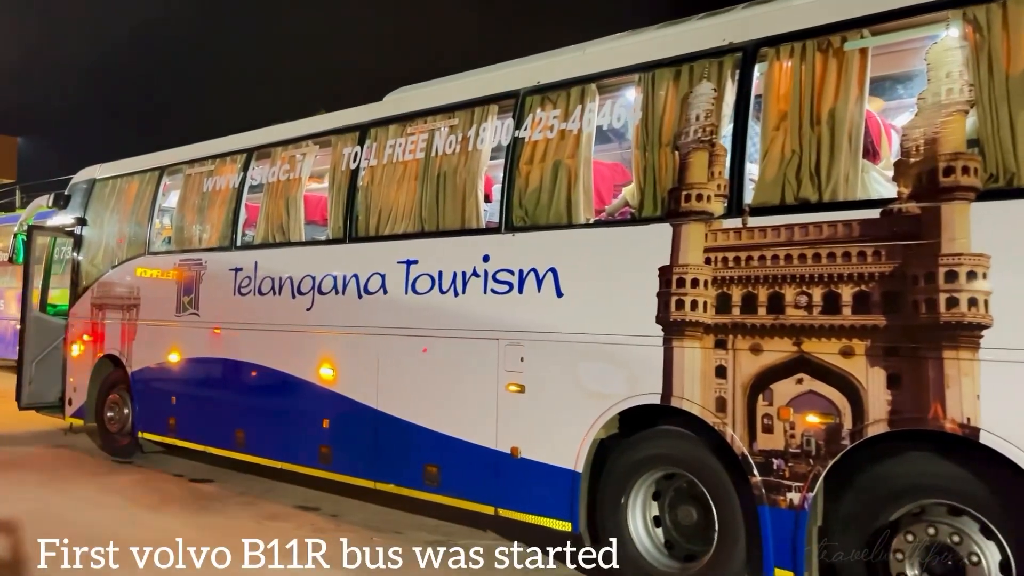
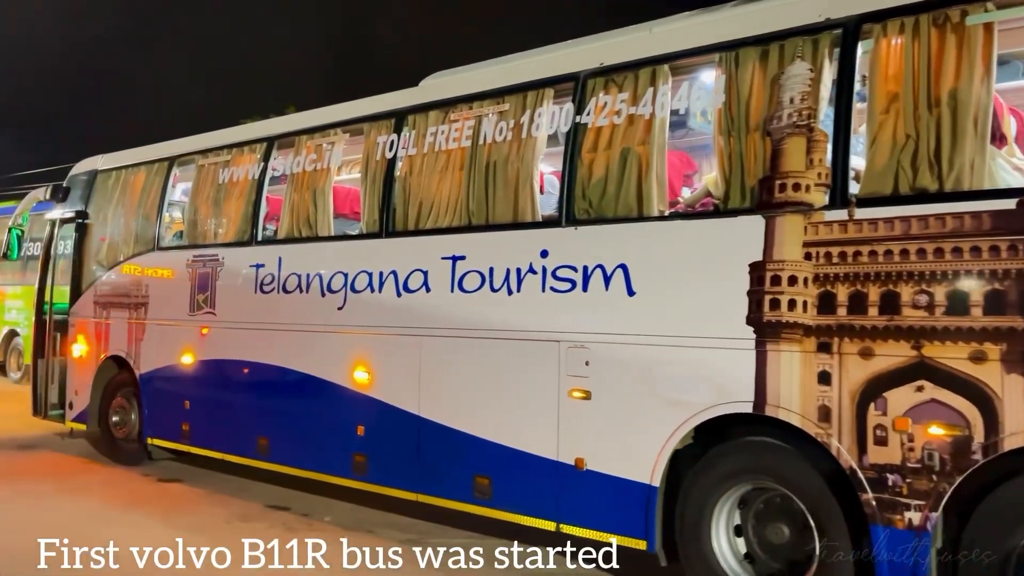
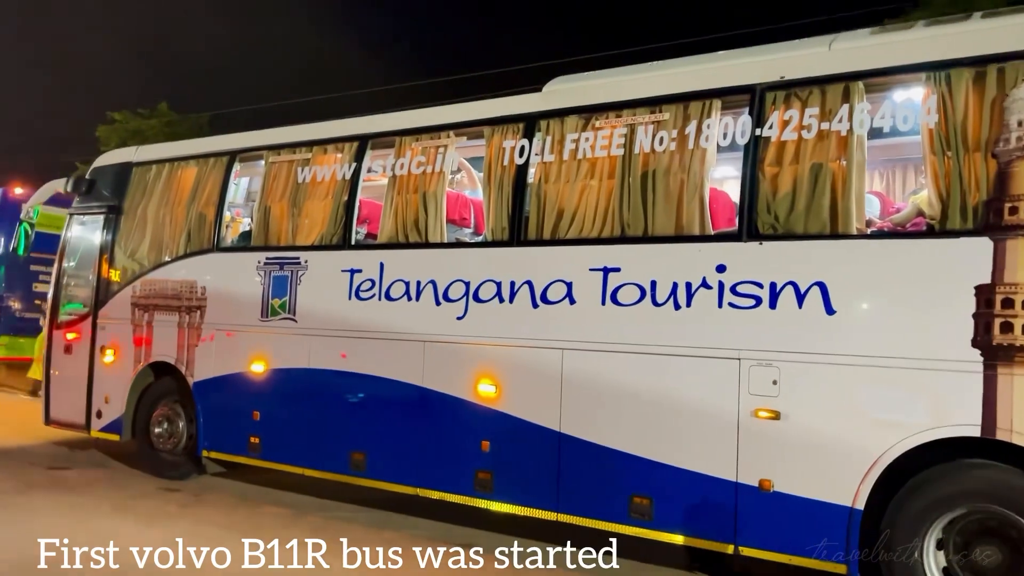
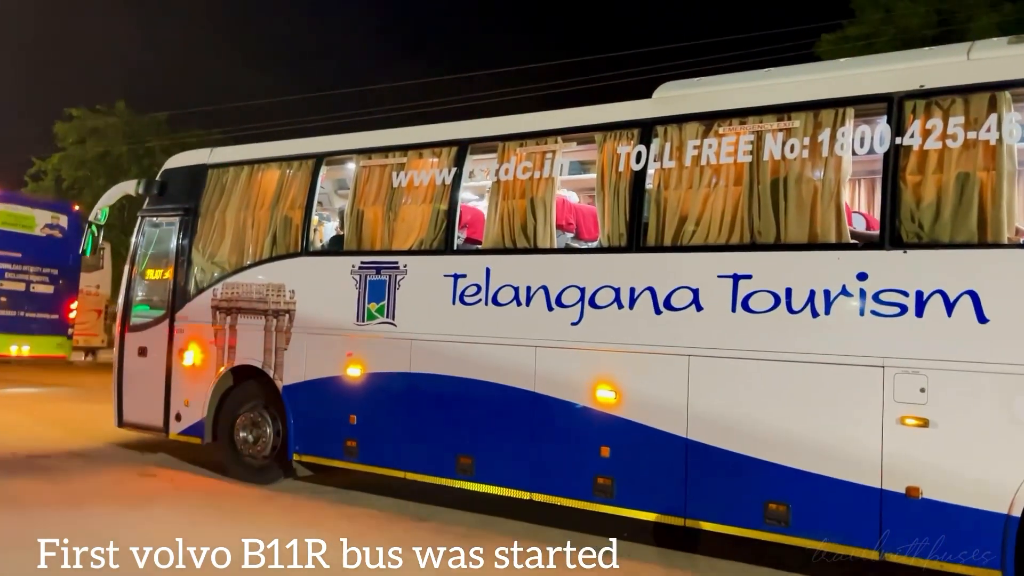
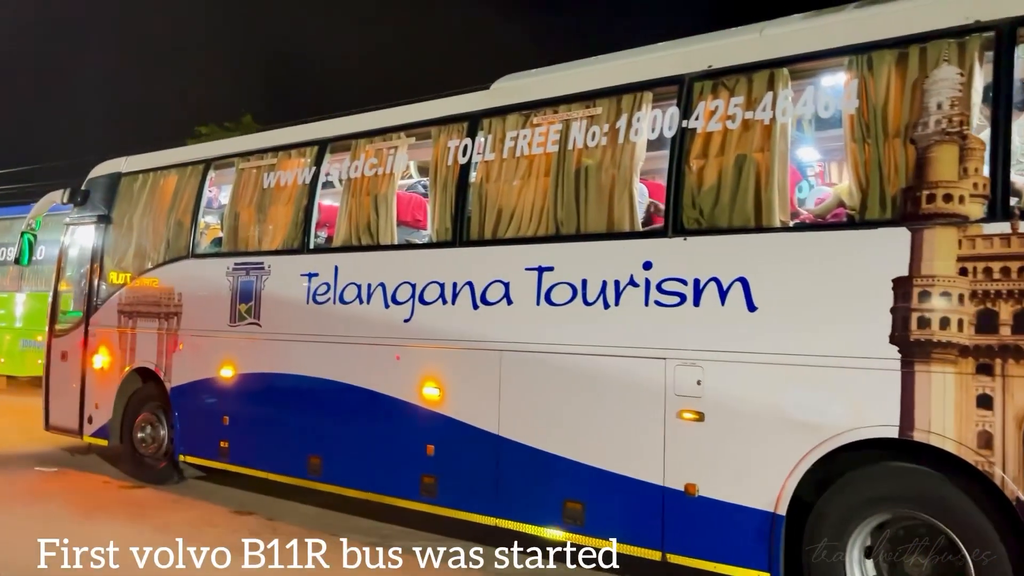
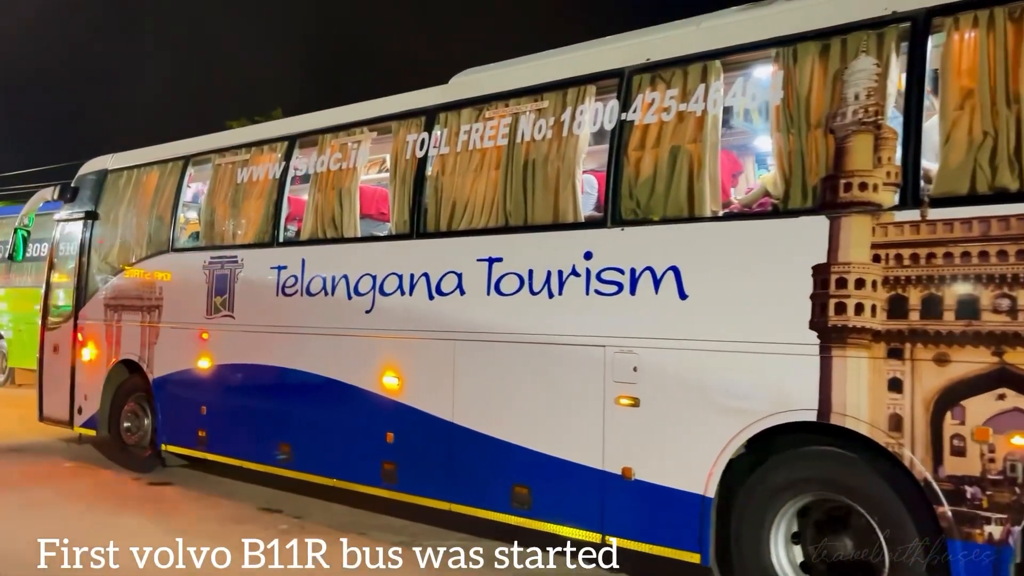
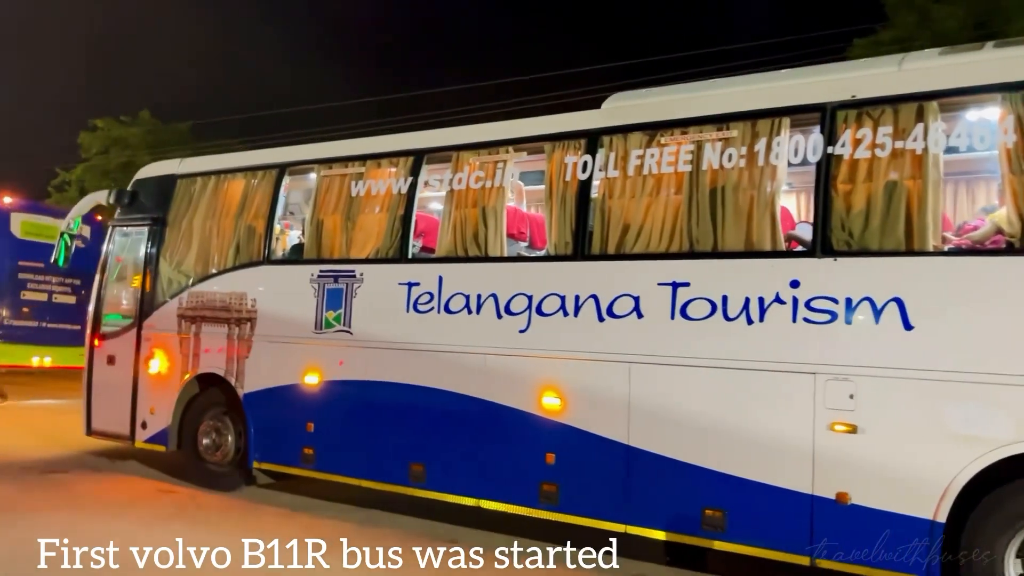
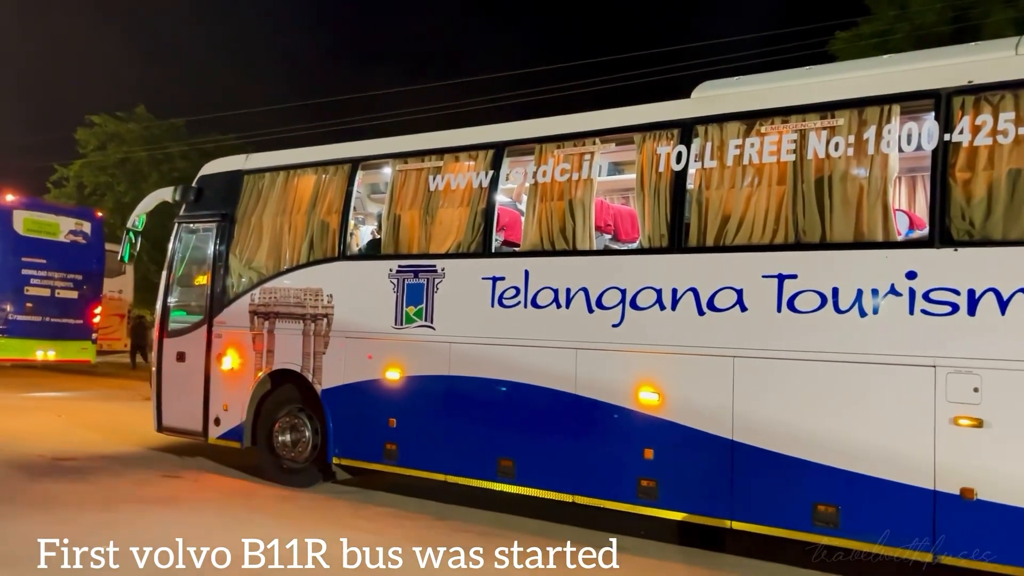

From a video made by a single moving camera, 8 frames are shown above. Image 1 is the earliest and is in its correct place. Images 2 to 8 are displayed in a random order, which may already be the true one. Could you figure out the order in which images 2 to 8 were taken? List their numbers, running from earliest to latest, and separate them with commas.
2, 6, 5, 3, 7, 4, 8
